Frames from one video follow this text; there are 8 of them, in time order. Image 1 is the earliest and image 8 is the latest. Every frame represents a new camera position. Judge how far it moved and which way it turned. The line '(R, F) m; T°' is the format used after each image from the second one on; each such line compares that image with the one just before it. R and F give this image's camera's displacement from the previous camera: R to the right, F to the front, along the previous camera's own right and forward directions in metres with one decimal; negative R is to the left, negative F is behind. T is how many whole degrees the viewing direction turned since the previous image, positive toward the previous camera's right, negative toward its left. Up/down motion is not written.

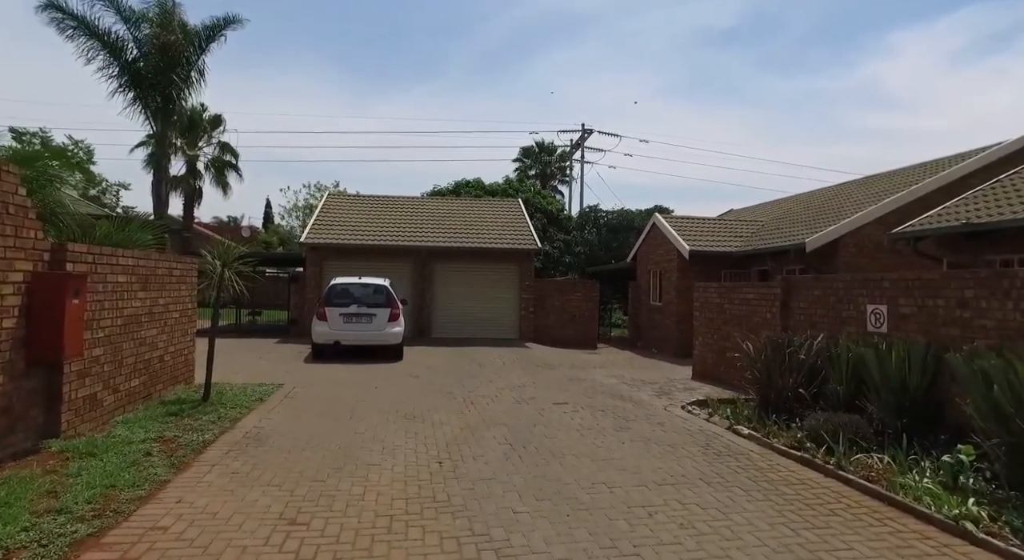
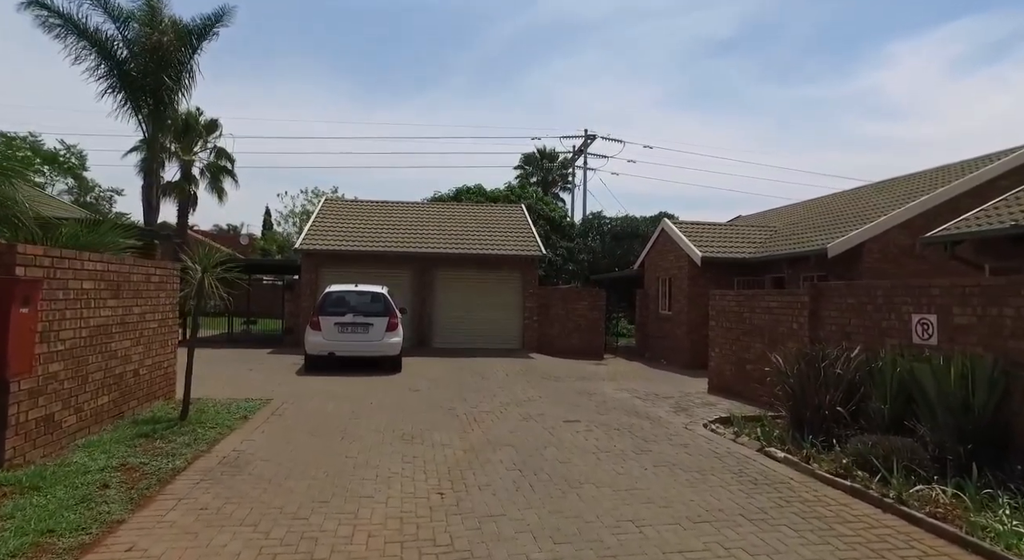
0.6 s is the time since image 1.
(-0.1, +0.7) m; 0°
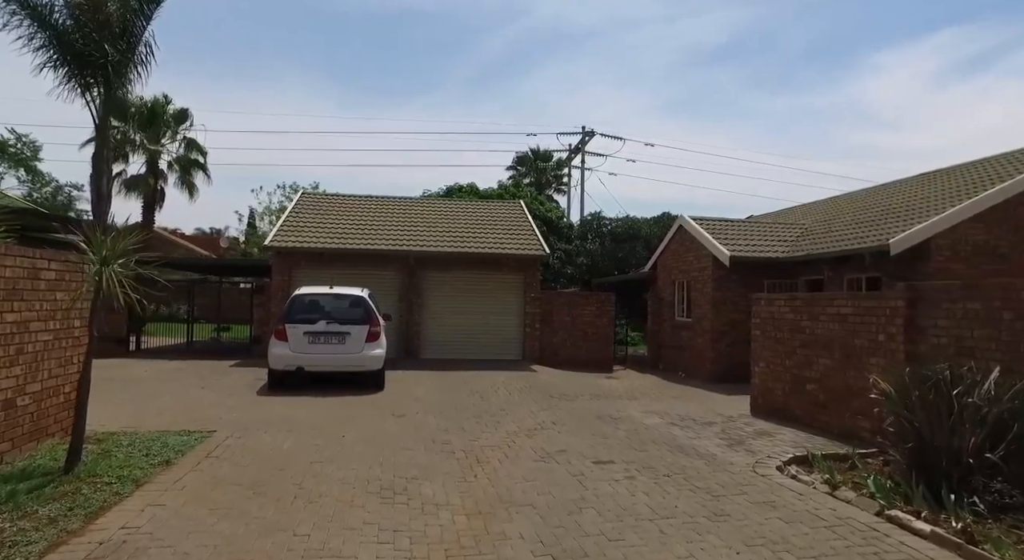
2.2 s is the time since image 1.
(-0.3, +1.9) m; +1°
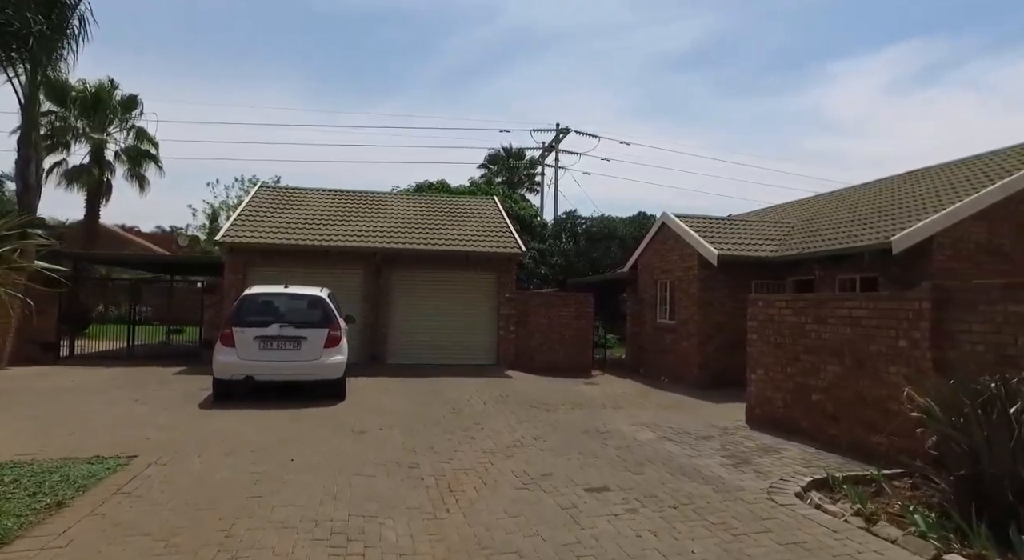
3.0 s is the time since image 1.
(-0.1, +0.9) m; +3°
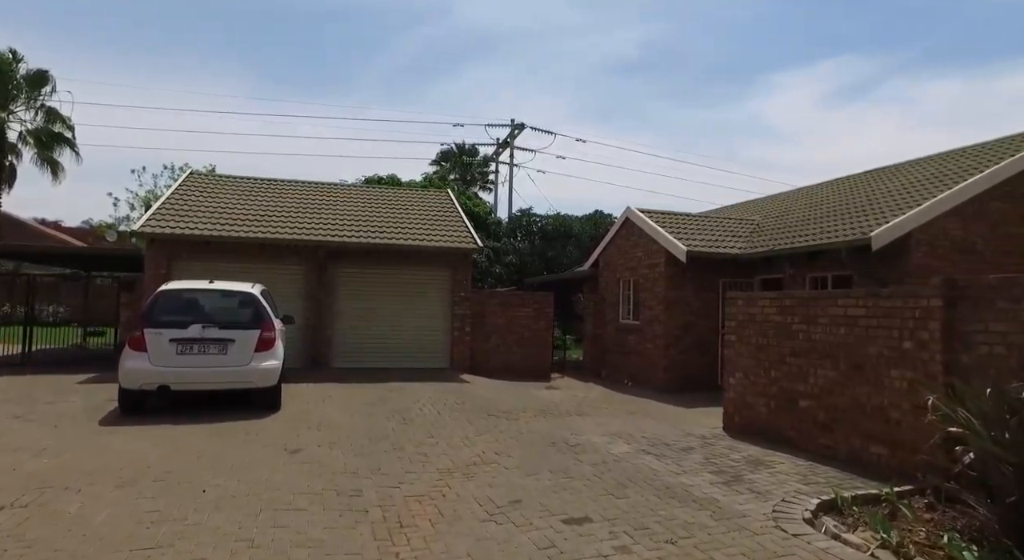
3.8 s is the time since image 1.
(-0.1, +0.9) m; +5°
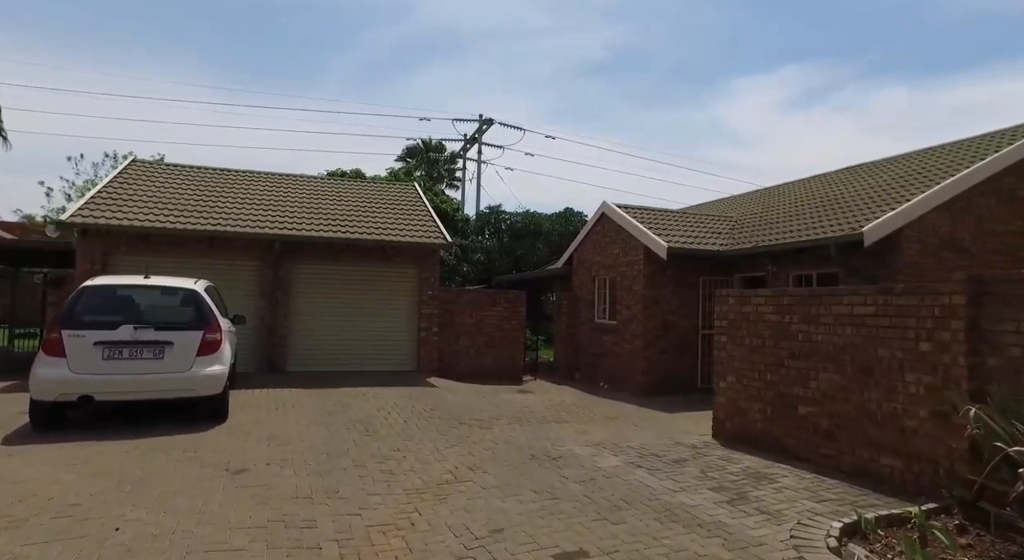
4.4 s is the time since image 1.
(-0.1, +0.7) m; +3°
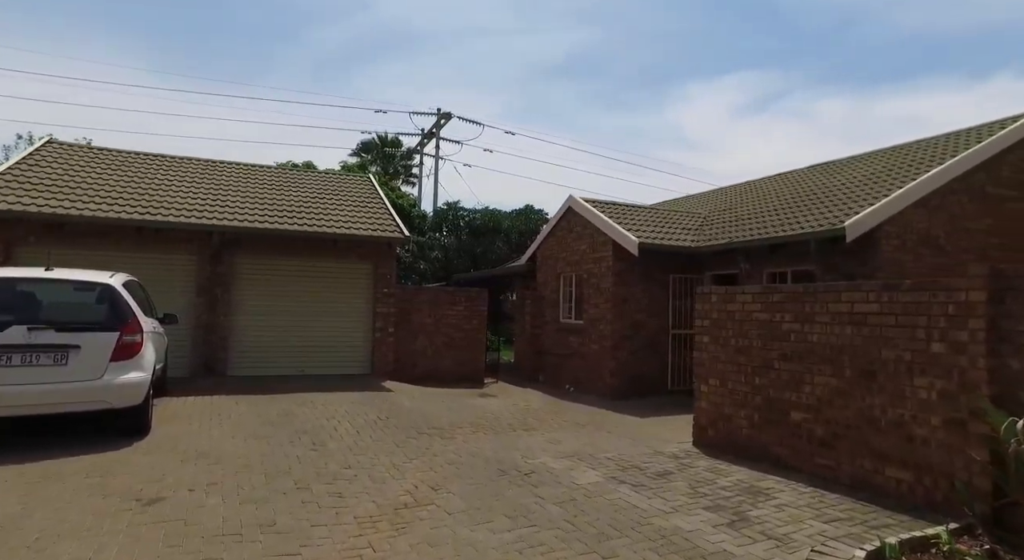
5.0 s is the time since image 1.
(-0.1, +0.7) m; +4°
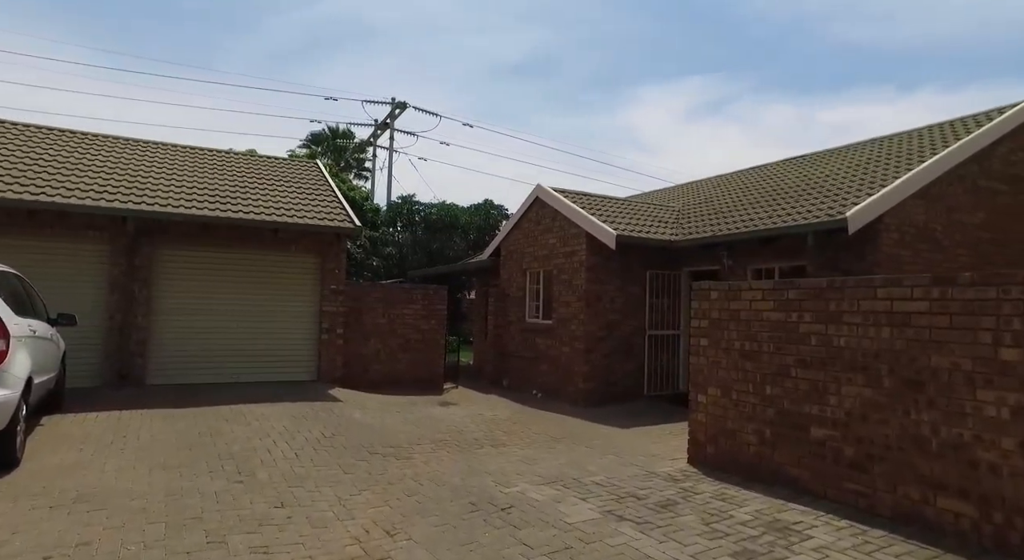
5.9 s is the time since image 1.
(-0.2, +1.1) m; +4°
